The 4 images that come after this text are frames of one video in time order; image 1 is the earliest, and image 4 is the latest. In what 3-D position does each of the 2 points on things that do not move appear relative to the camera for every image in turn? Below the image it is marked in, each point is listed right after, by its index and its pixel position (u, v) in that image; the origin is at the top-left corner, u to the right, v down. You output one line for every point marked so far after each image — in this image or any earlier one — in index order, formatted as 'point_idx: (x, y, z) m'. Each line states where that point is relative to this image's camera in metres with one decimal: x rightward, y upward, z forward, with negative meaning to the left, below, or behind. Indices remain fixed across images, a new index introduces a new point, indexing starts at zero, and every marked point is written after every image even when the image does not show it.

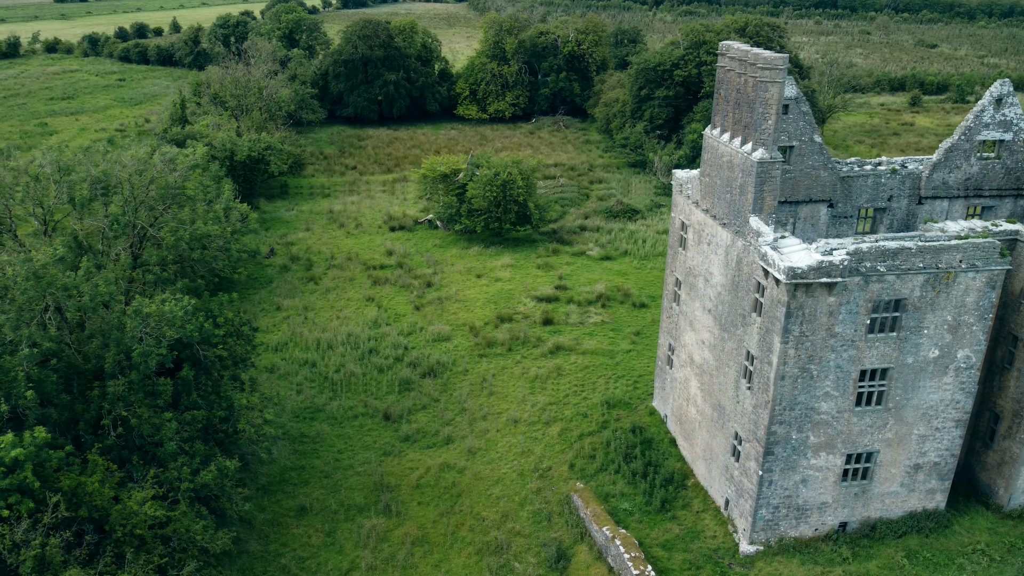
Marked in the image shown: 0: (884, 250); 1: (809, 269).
0: (+11.2, +0.9, +19.8) m
1: (+8.7, +0.3, +19.4) m
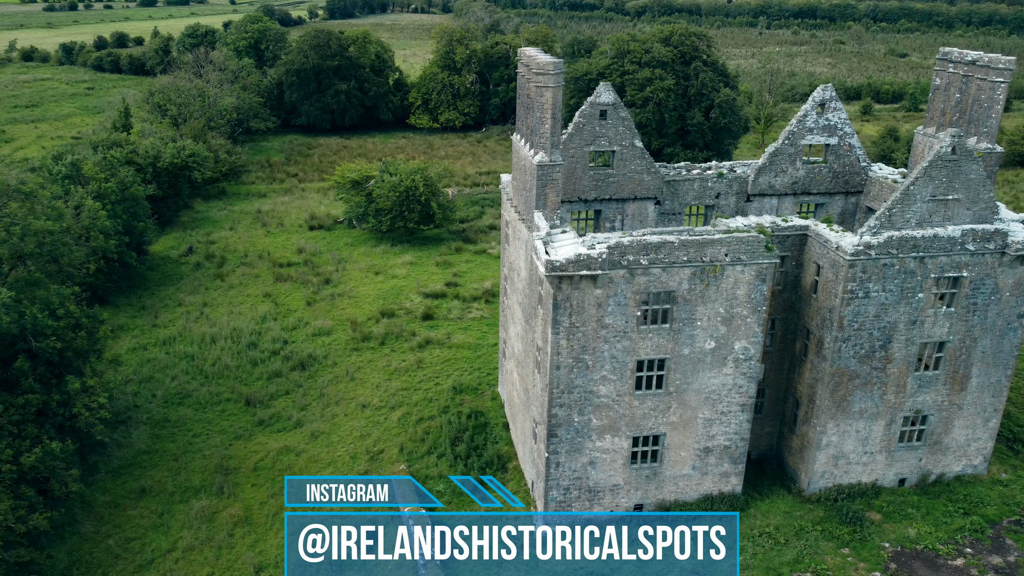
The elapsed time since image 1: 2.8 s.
0: (+4.1, +1.4, +20.5) m
1: (+1.7, +0.8, +20.1) m
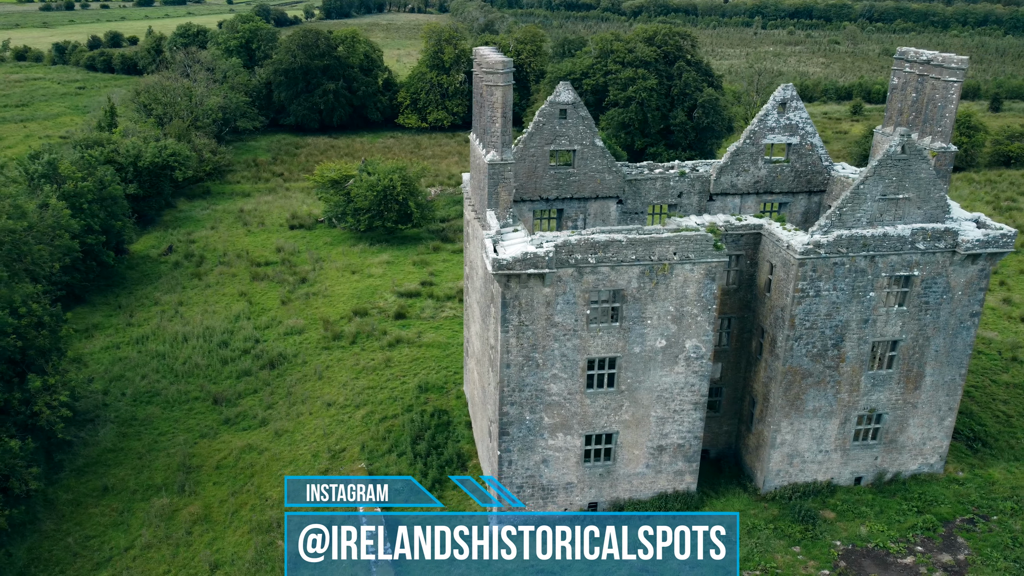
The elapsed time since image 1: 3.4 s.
0: (+2.5, +1.4, +20.5) m
1: (0.0, +0.8, +20.2) m
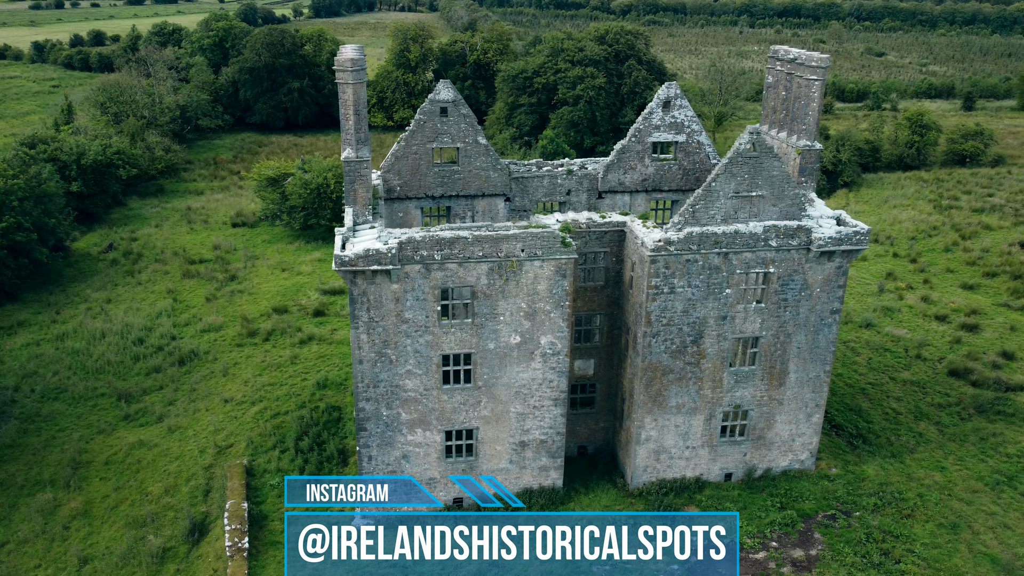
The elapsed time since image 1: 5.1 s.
0: (-2.3, +1.5, +20.7) m
1: (-4.8, +0.9, +20.3) m
